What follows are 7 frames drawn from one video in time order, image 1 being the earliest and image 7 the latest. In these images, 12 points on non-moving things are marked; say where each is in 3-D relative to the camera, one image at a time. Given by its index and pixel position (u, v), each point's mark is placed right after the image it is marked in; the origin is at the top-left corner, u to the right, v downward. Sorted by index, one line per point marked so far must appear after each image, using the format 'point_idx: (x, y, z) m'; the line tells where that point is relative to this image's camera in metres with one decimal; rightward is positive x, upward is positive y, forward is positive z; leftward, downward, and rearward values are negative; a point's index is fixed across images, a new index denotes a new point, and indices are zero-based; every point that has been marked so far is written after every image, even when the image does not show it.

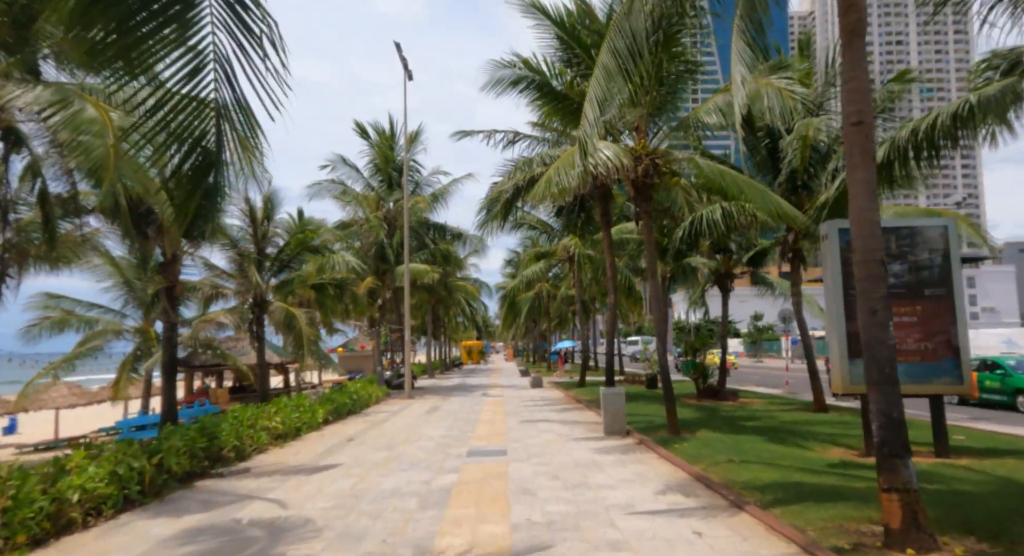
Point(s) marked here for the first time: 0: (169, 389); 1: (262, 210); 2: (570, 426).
0: (-7.5, -2.4, +12.7) m
1: (-7.8, +2.2, +18.1) m
2: (+1.3, -3.4, +13.3) m
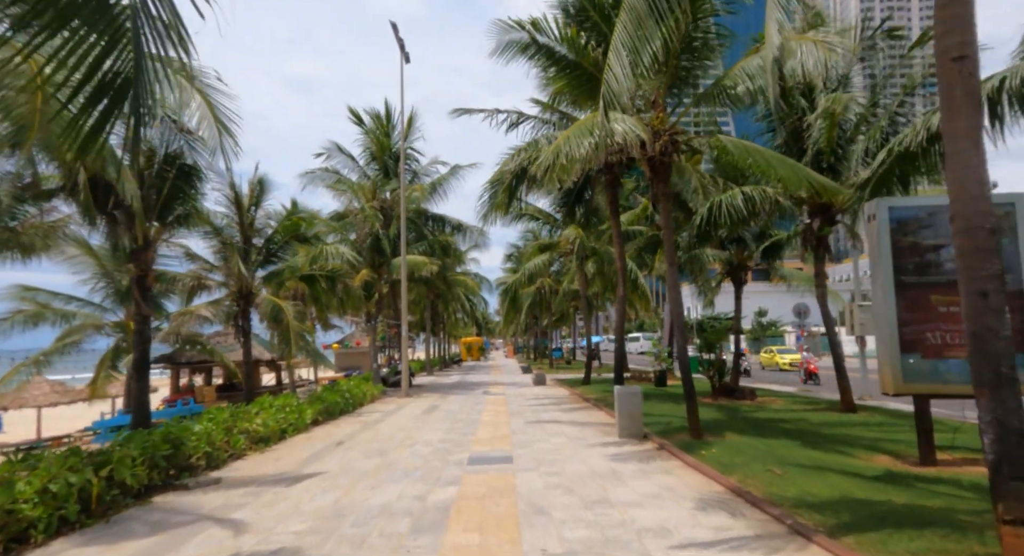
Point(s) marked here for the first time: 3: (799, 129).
0: (-7.4, -2.2, +11.6) m
1: (-7.8, +2.4, +16.9) m
2: (+1.4, -3.2, +12.2) m
3: (+7.3, +3.8, +14.6) m
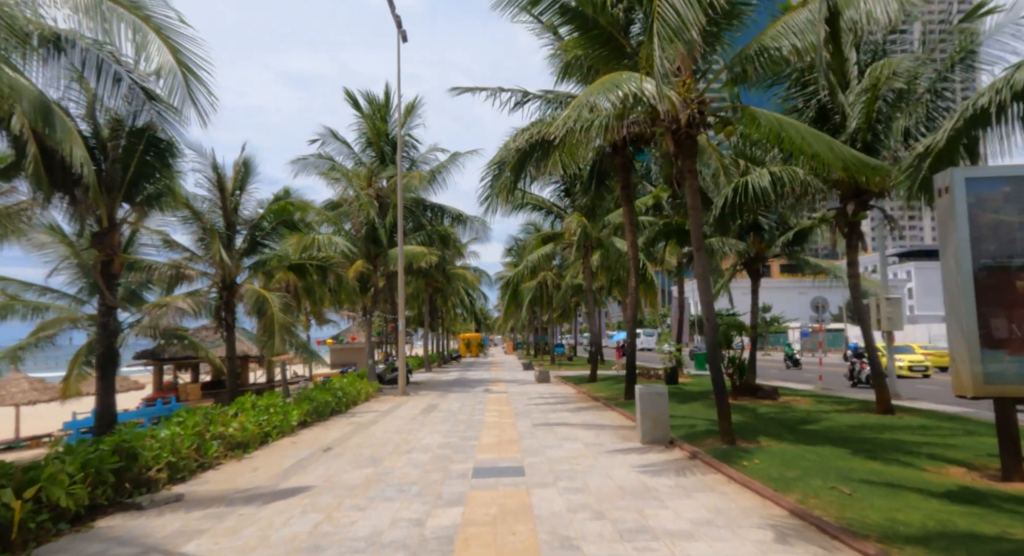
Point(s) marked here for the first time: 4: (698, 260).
0: (-7.3, -1.9, +10.3) m
1: (-7.6, +2.7, +15.7) m
2: (+1.6, -2.9, +11.0) m
3: (+7.4, +4.0, +13.4) m
4: (+3.3, +0.3, +10.2) m
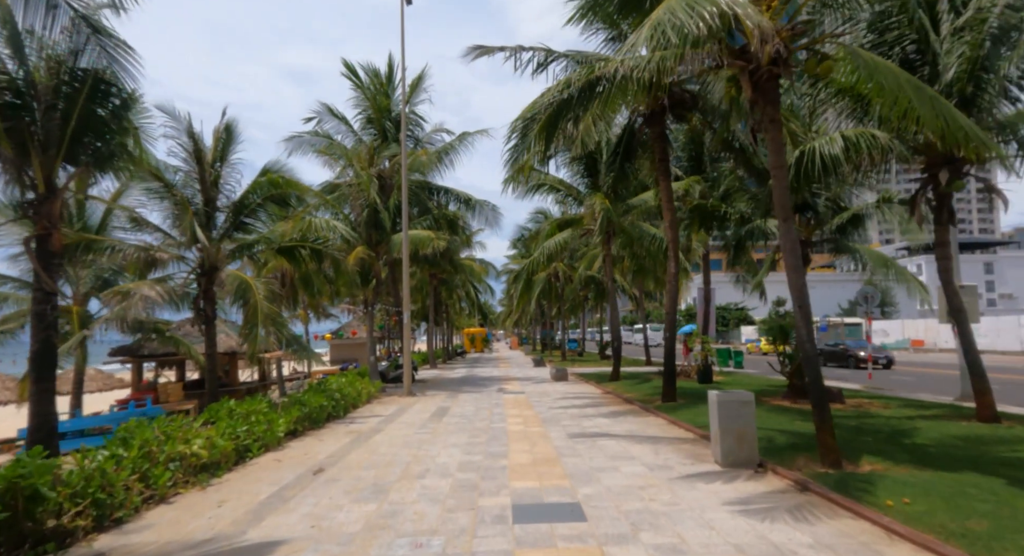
0: (-6.7, -1.6, +8.3) m
1: (-7.1, +3.1, +13.6) m
2: (+2.1, -2.6, +8.9) m
3: (+8.0, +4.4, +11.2) m
4: (+3.8, +0.6, +8.1) m
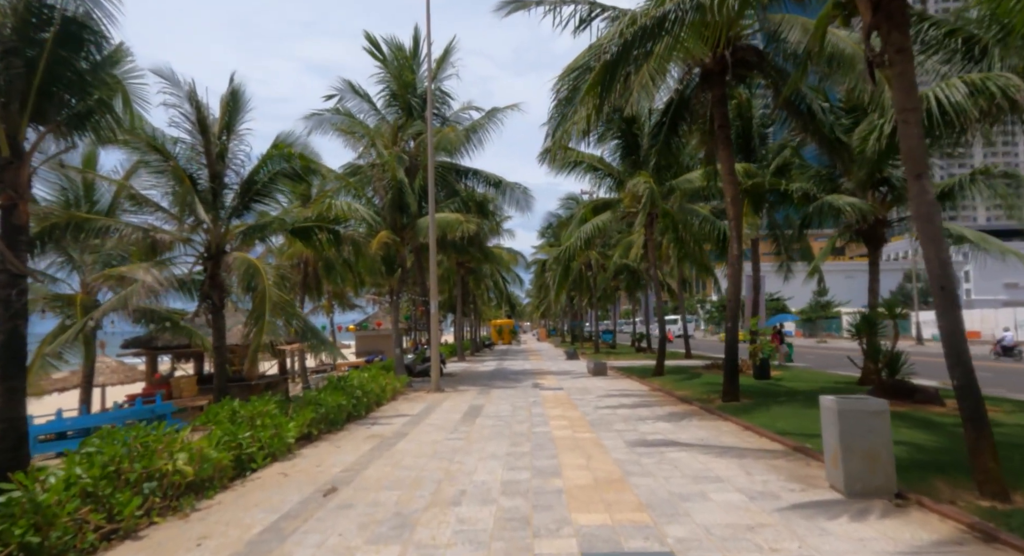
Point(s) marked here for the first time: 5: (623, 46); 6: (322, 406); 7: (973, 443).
0: (-6.1, -1.4, +7.0) m
1: (-6.2, +3.4, +12.2) m
2: (+2.8, -2.3, +7.2) m
3: (+8.7, +4.7, +9.2) m
4: (+4.4, +0.9, +6.3) m
5: (+1.8, +3.8, +9.6) m
6: (-3.5, -2.3, +10.6) m
7: (+4.6, -1.6, +5.7) m
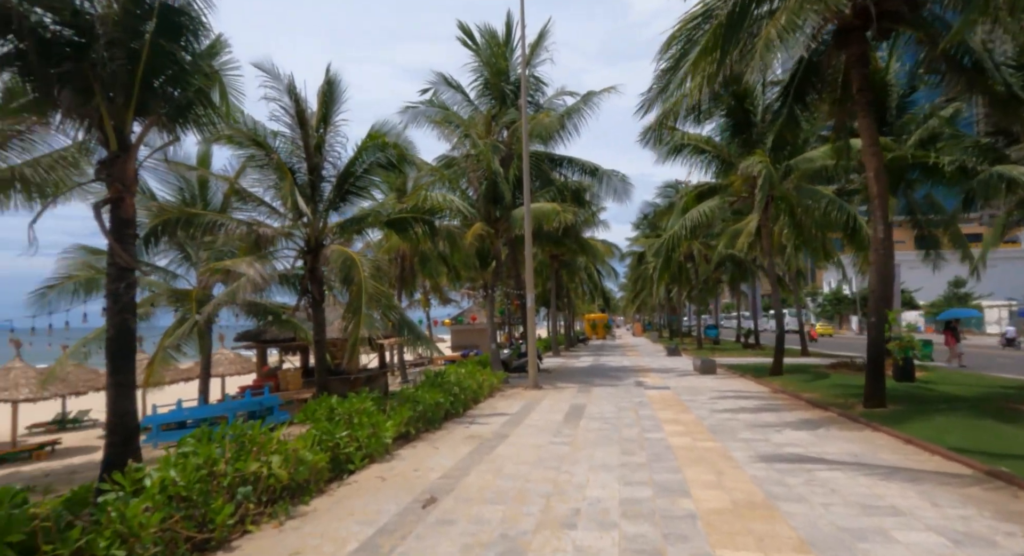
0: (-4.8, -1.3, +7.0) m
1: (-4.1, +3.5, +12.2) m
2: (+4.0, -2.1, +5.8) m
3: (+10.1, +5.0, +6.8) m
4: (+5.5, +1.1, +4.7) m
5: (+3.4, +4.0, +8.3) m
6: (-1.6, -2.2, +10.1) m
7: (+5.6, -1.4, +4.1) m
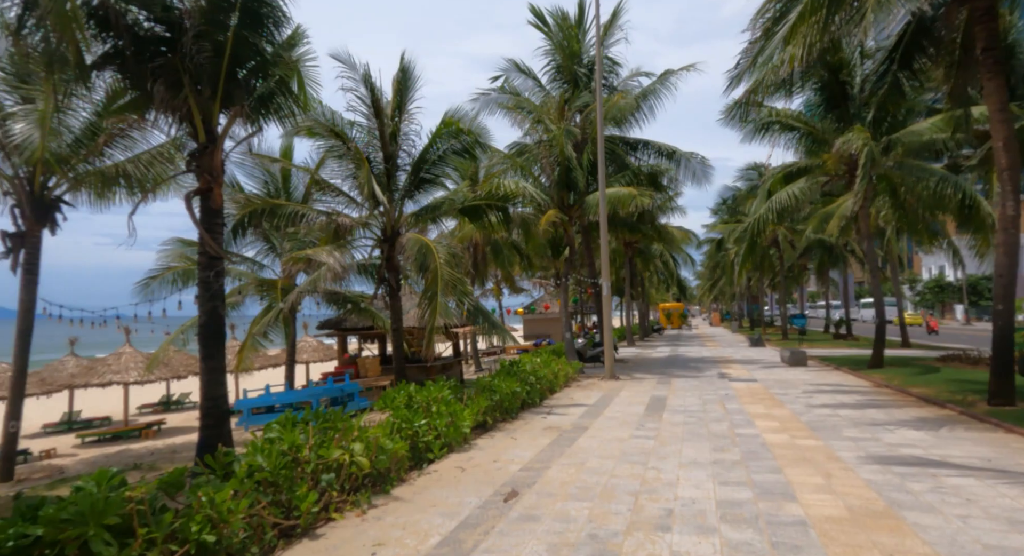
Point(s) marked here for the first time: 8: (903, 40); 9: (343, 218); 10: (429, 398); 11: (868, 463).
0: (-3.8, -1.2, +7.2) m
1: (-2.6, +3.8, +12.2) m
2: (+4.8, -1.9, +5.0) m
3: (+10.9, +5.2, +5.1) m
4: (+6.1, +1.3, +3.6) m
5: (+4.4, +4.3, +7.5) m
6: (-0.3, -2.0, +10.0) m
7: (+6.1, -1.3, +3.1) m
8: (+8.3, +5.0, +12.3) m
9: (-3.5, +1.2, +11.9) m
10: (-1.2, -1.7, +8.2) m
11: (+4.1, -2.1, +6.7) m
